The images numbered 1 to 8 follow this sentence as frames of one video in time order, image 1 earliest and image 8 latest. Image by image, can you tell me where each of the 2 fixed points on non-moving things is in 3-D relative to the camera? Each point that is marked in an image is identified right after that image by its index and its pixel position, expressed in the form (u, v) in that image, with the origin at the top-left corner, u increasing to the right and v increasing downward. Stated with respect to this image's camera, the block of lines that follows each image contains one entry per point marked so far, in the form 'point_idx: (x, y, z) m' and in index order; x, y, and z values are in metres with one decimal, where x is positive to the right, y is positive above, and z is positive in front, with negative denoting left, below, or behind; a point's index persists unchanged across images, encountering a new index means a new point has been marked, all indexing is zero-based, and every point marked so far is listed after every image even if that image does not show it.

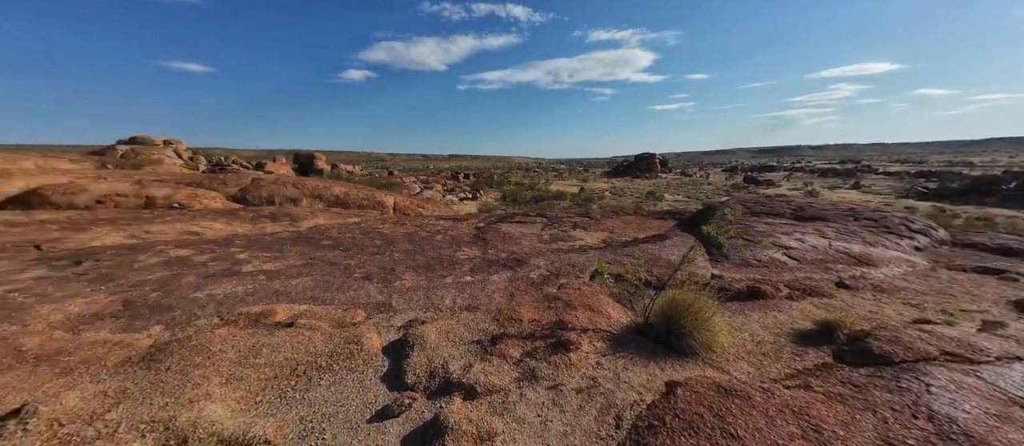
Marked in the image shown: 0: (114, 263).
0: (-7.4, -0.7, +5.4) m
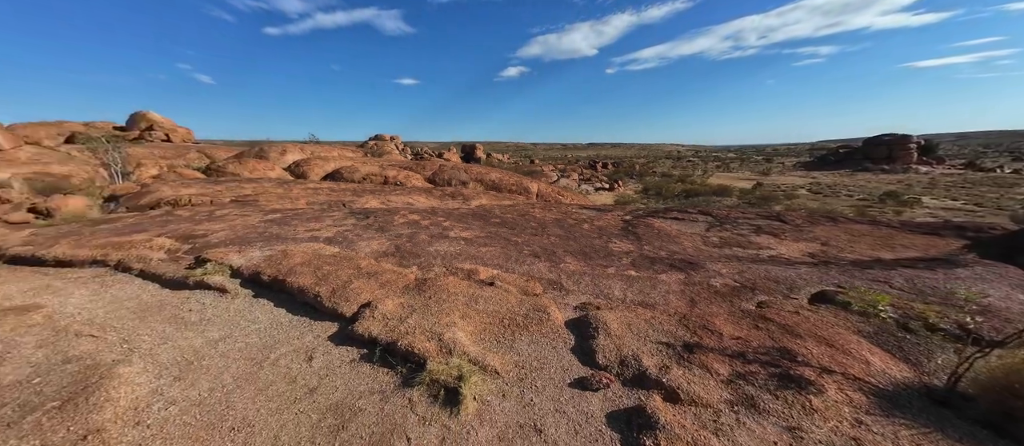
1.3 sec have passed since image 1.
0: (-3.6, +0.1, +8.3) m
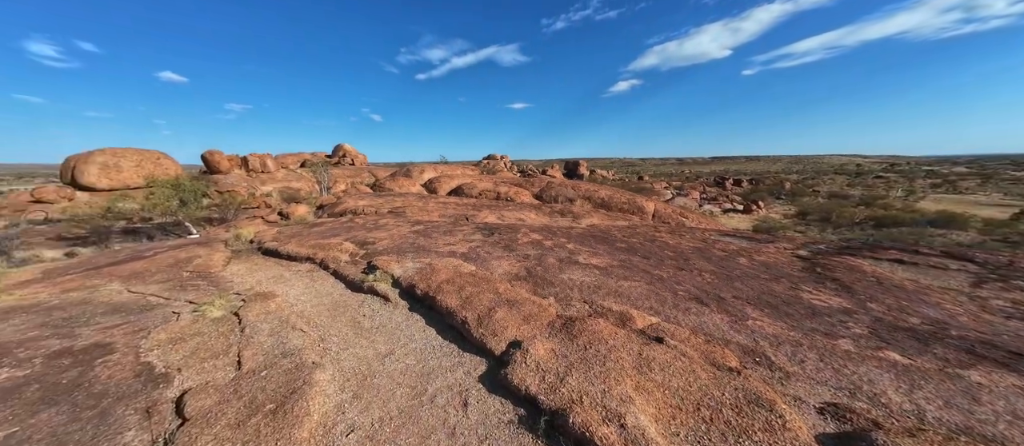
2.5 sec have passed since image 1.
0: (-0.2, -0.4, +8.6) m
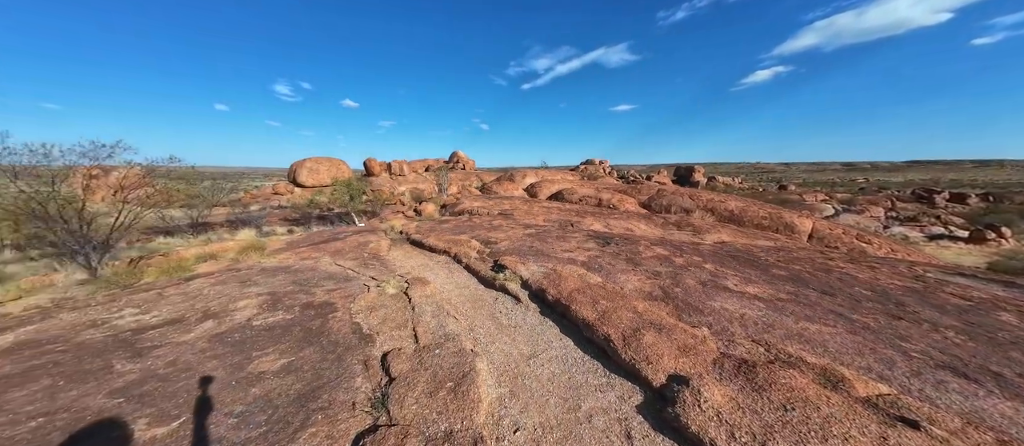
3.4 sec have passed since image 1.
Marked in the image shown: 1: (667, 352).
0: (+3.0, -0.7, +8.0) m
1: (+1.2, -1.0, +2.4) m
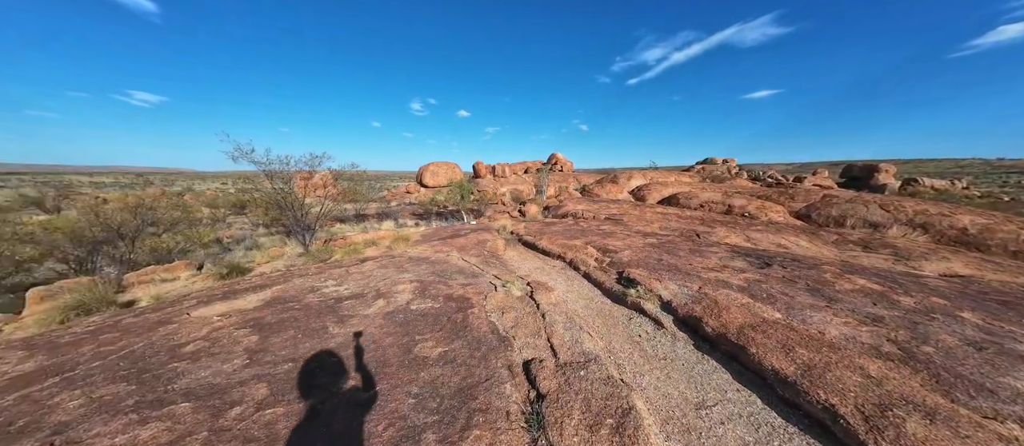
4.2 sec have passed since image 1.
0: (+6.0, -1.1, +6.1) m
1: (+2.3, -1.2, +1.5) m
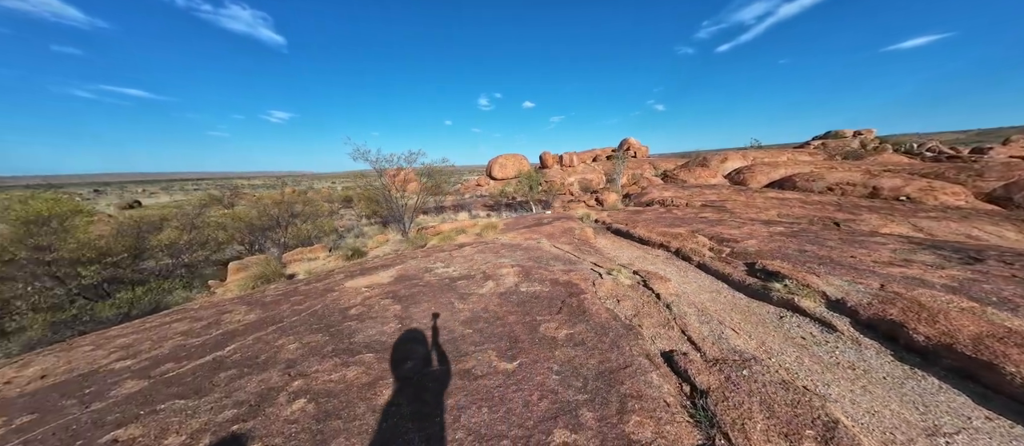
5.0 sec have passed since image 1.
0: (+8.0, -0.8, +4.1) m
1: (+3.2, -1.1, +0.8) m
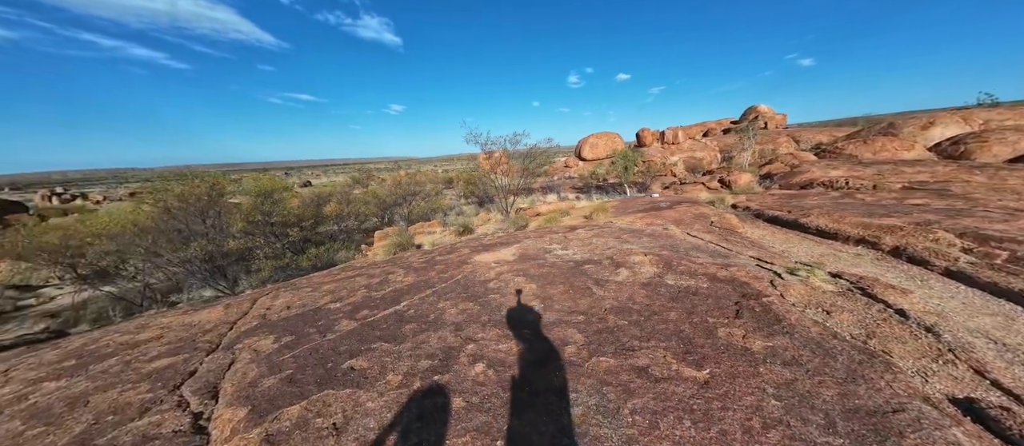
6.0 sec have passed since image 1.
0: (+9.5, -0.9, +0.7) m
1: (+3.8, -1.2, -0.7) m
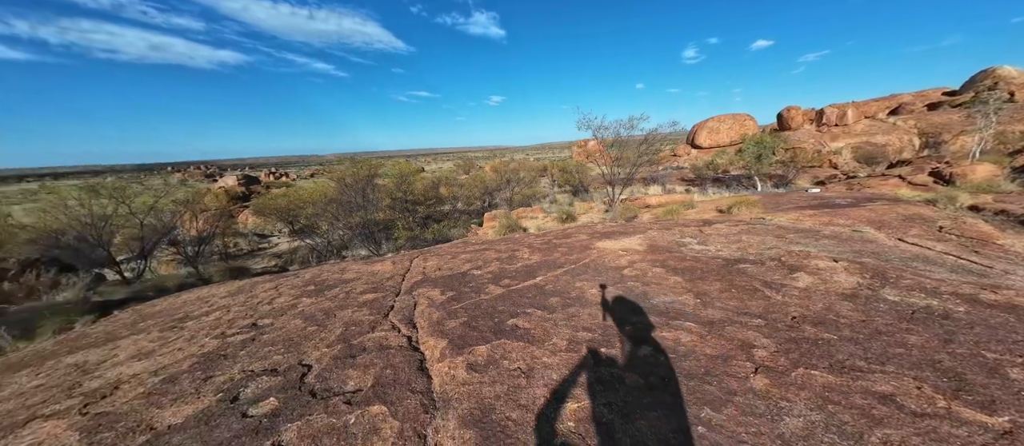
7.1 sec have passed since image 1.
0: (+9.8, -1.4, -2.9) m
1: (+3.9, -1.4, -2.1) m
